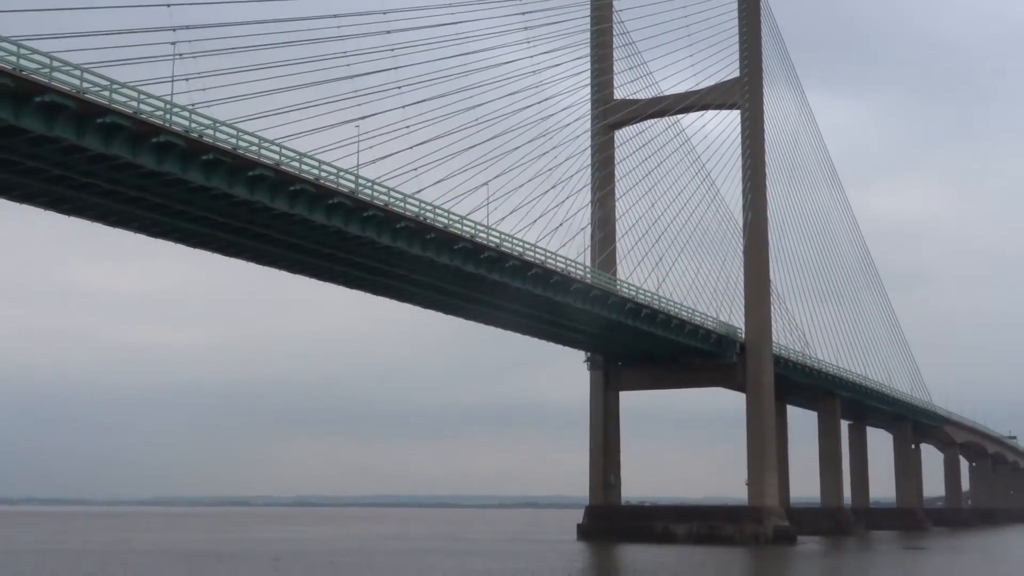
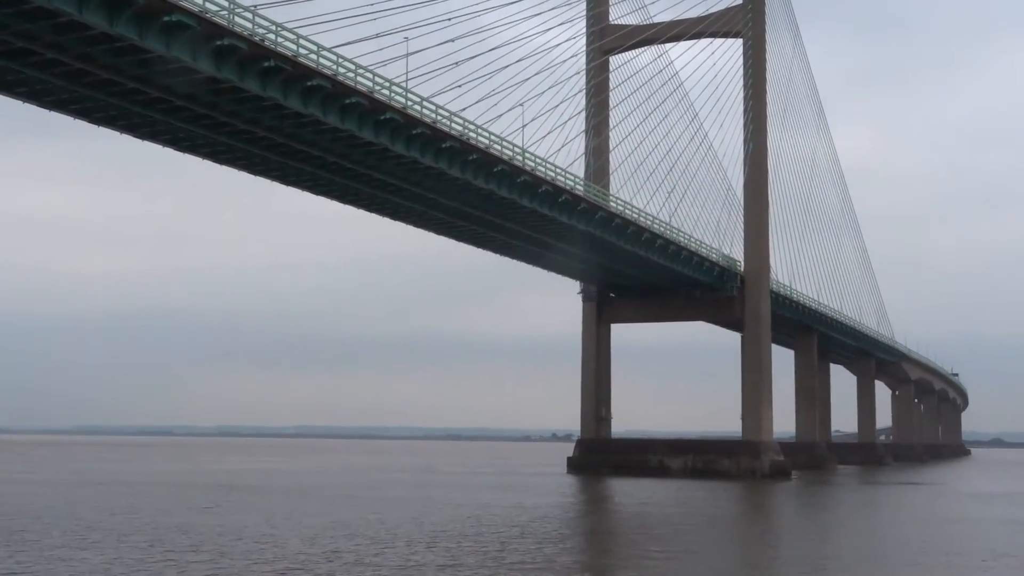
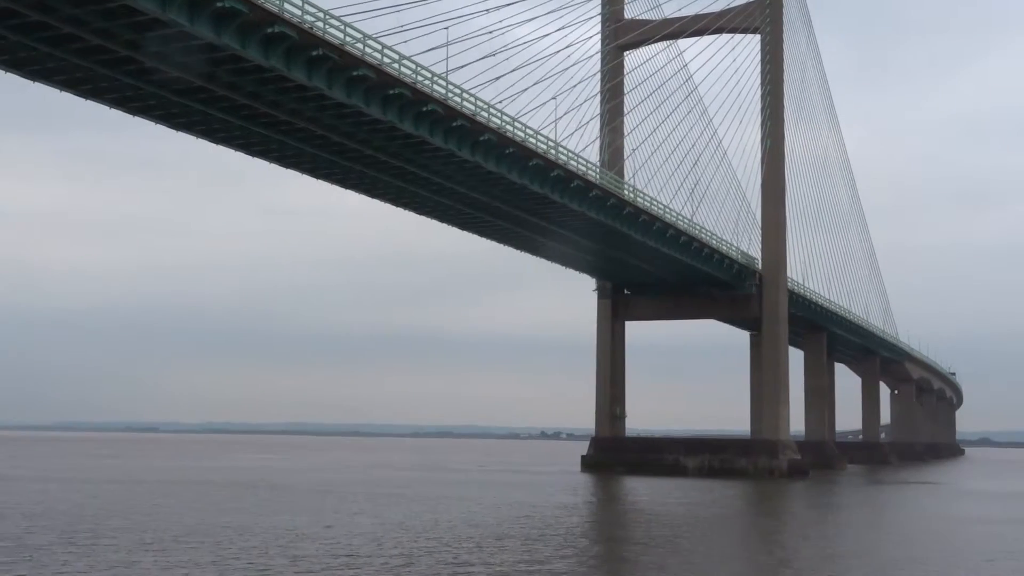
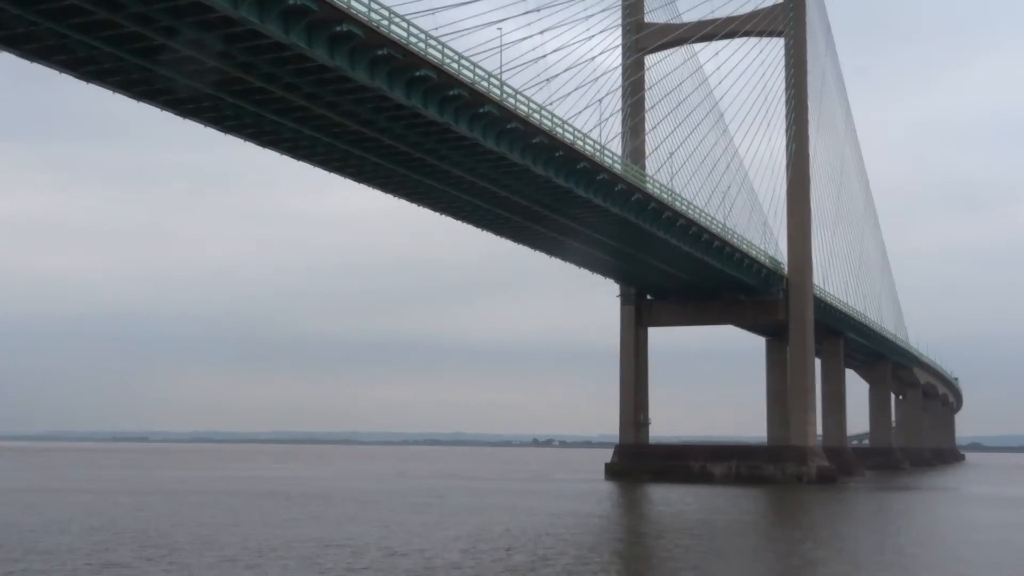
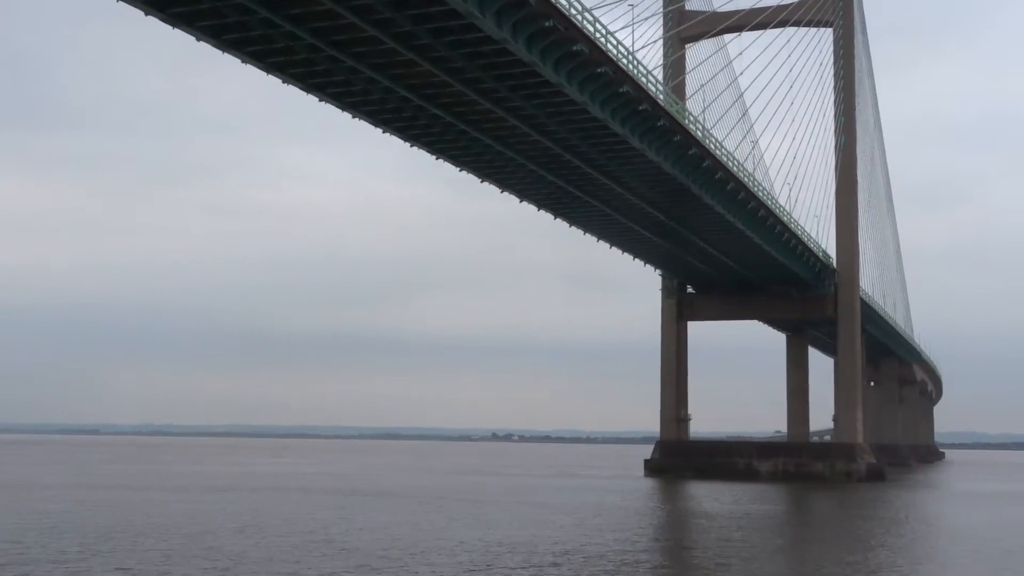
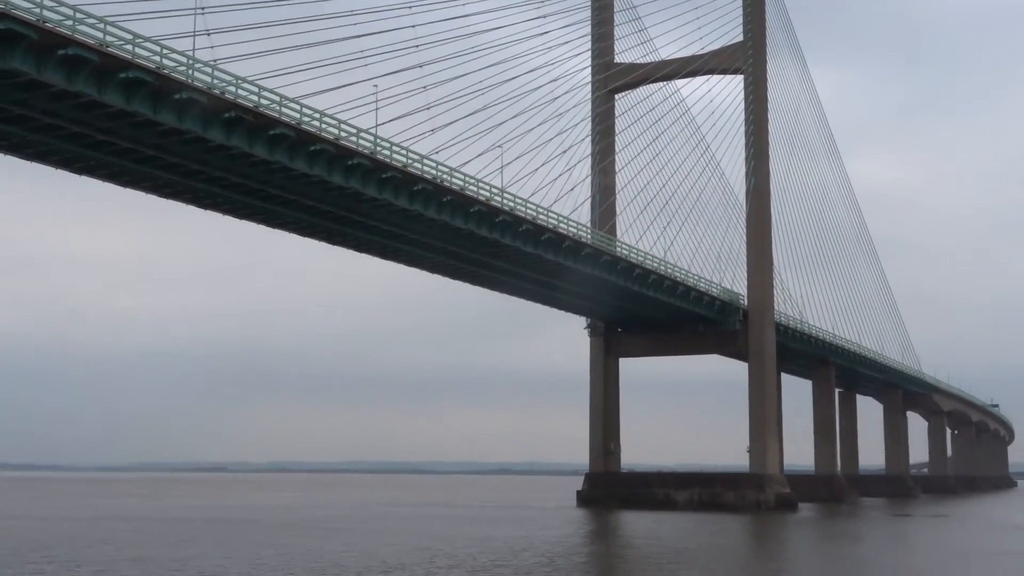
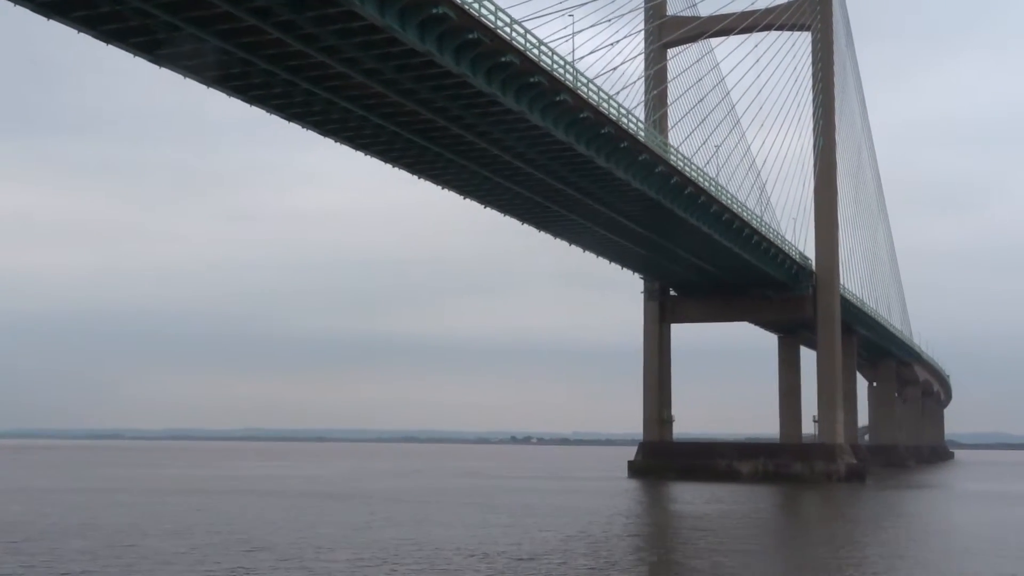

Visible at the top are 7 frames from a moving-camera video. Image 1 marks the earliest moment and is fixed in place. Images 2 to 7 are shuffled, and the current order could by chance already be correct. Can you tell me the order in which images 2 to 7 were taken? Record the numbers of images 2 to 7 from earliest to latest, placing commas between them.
6, 2, 3, 4, 7, 5
